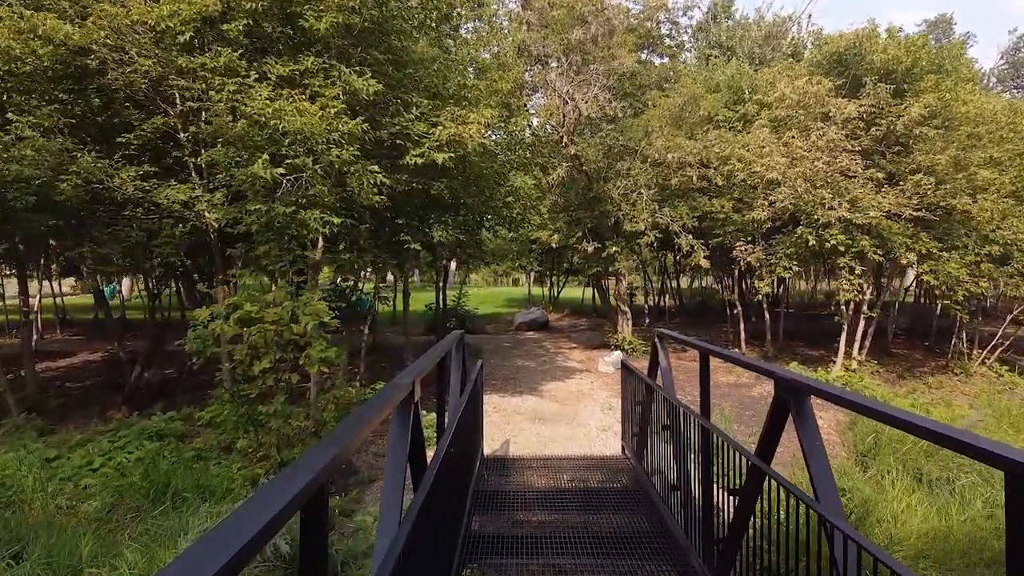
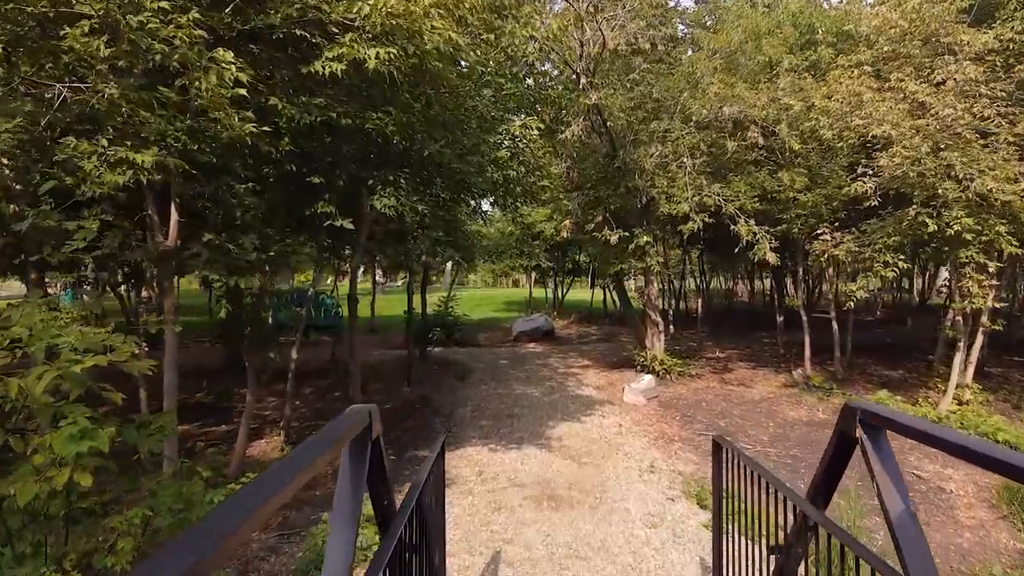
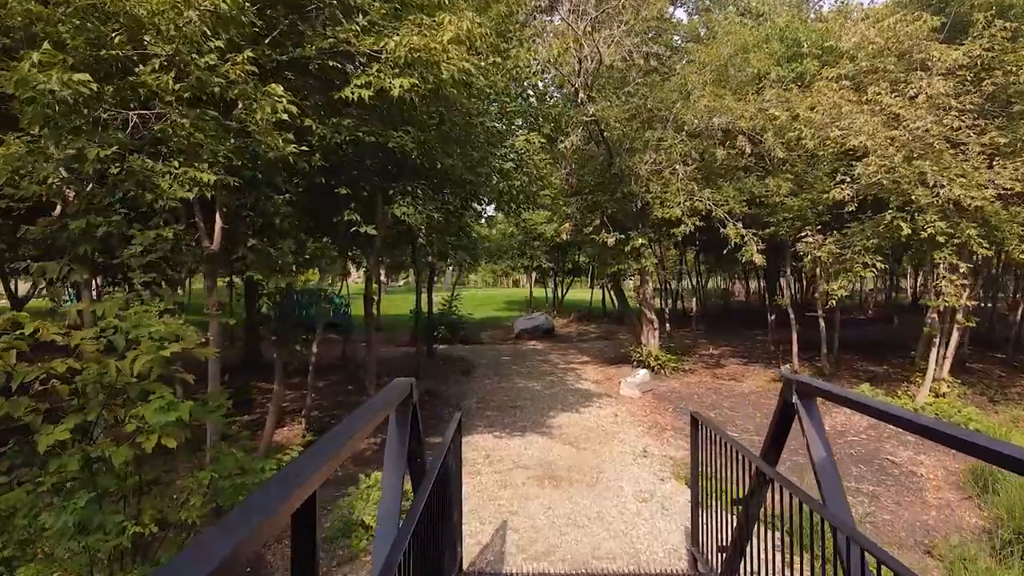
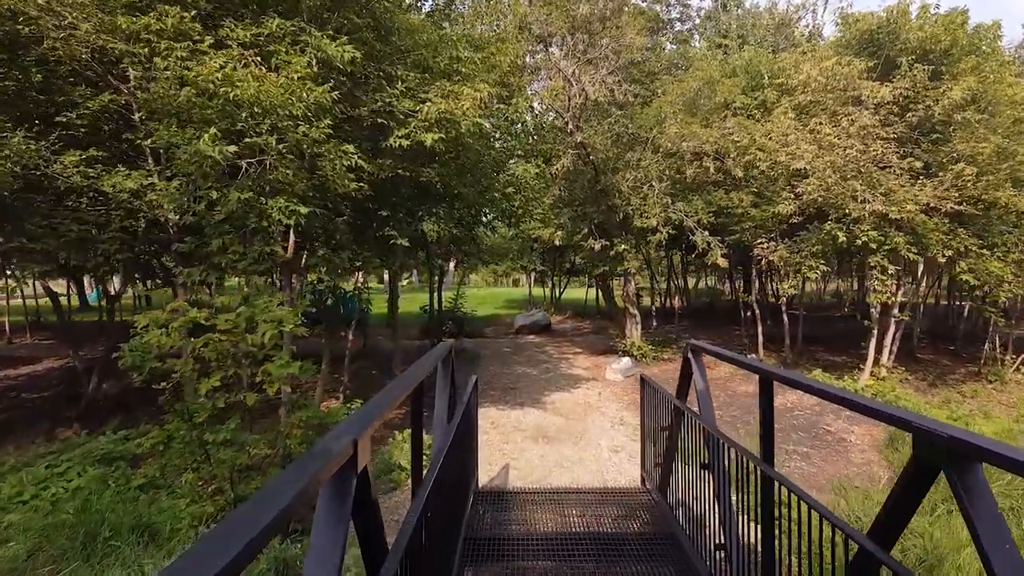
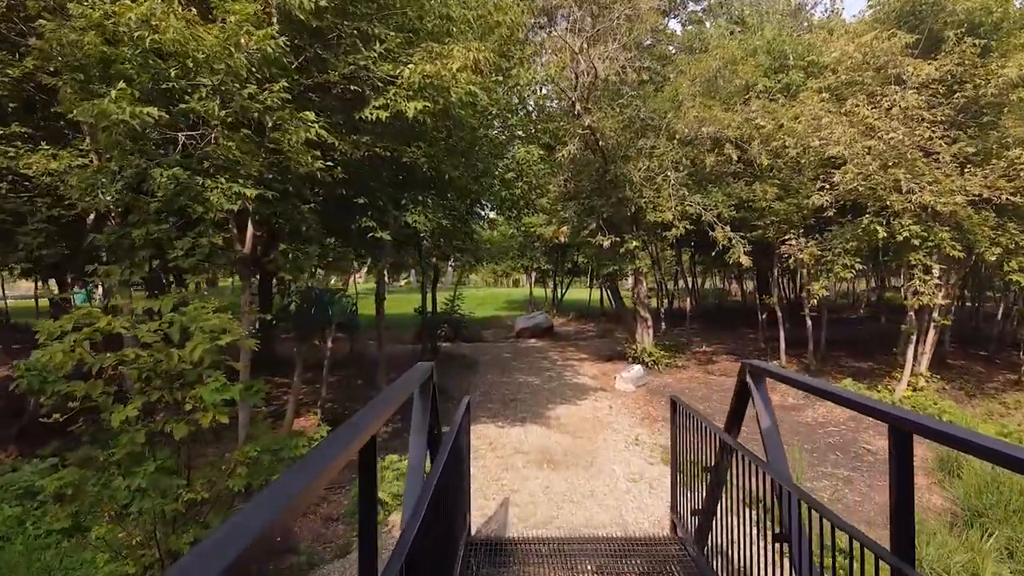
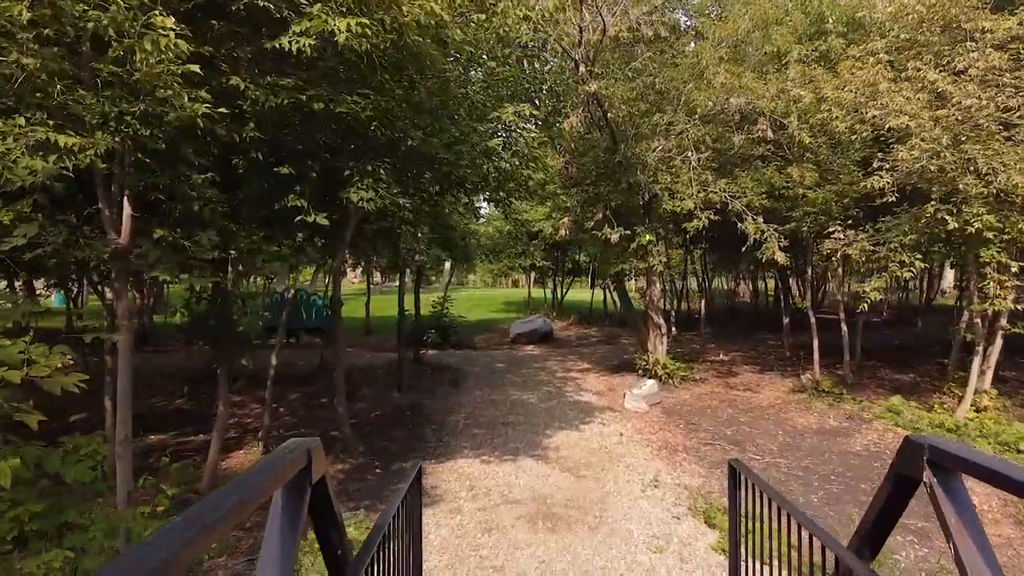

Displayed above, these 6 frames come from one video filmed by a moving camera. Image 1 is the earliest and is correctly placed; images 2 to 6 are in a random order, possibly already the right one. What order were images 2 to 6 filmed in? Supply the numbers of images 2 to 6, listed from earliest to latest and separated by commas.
4, 5, 3, 2, 6
